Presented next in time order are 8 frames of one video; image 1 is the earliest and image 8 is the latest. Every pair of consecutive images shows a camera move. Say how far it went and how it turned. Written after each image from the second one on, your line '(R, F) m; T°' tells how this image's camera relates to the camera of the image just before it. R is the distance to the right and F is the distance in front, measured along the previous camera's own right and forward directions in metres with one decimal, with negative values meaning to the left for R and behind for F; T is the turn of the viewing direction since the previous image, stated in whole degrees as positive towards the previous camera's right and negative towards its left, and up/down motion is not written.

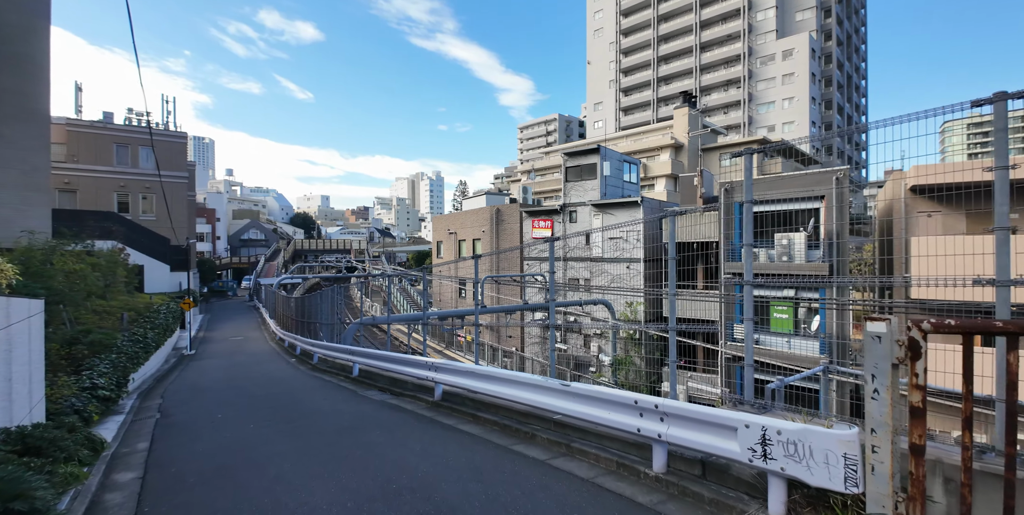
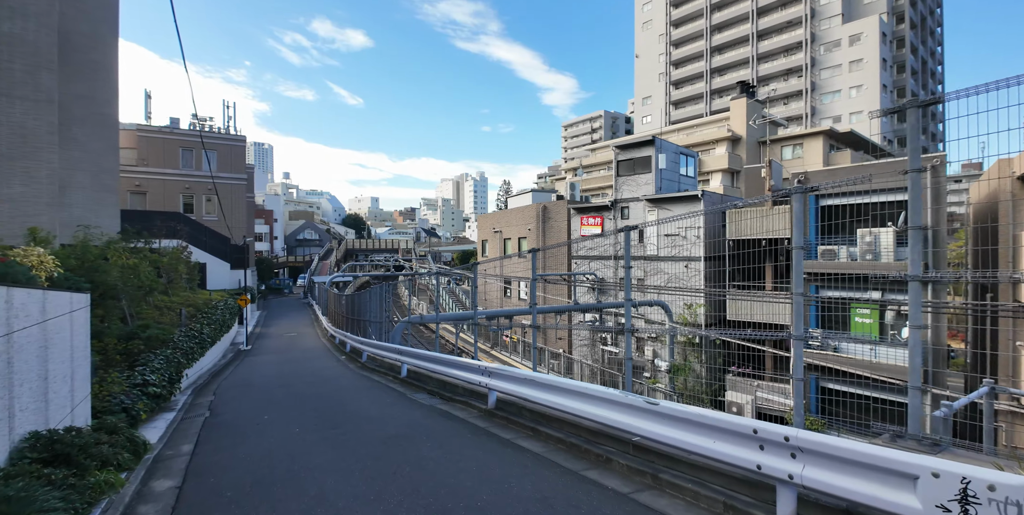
(-0.2, +0.6) m; -5°
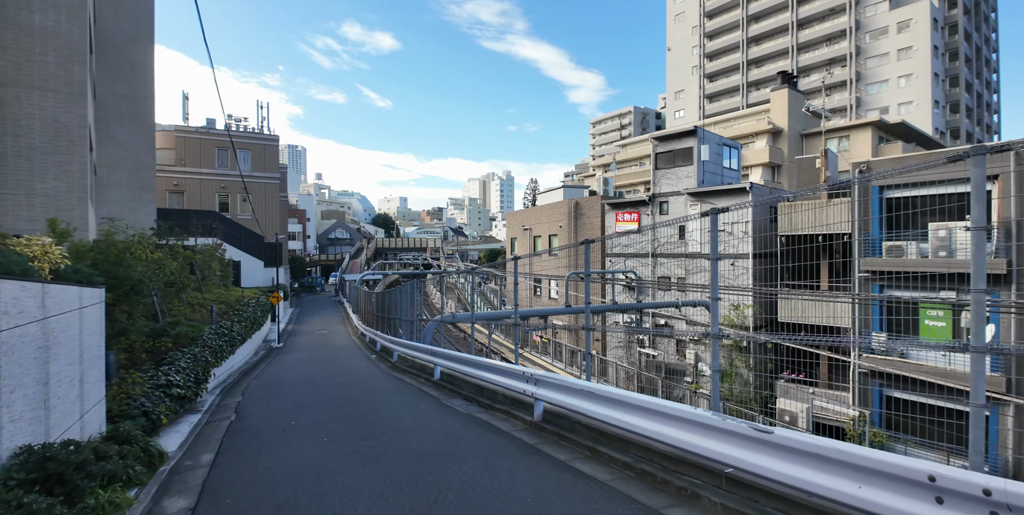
(-0.2, +0.6) m; -3°
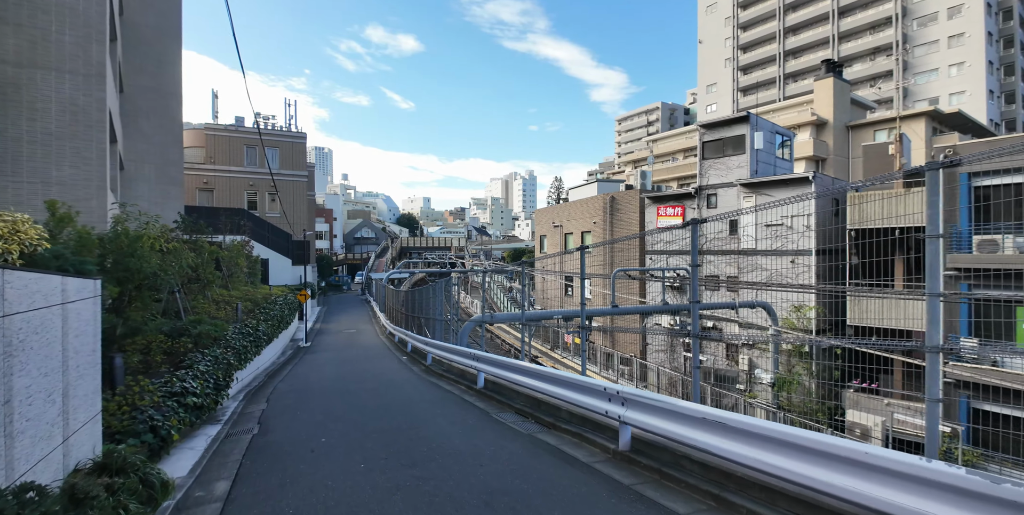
(-0.4, +0.9) m; -3°
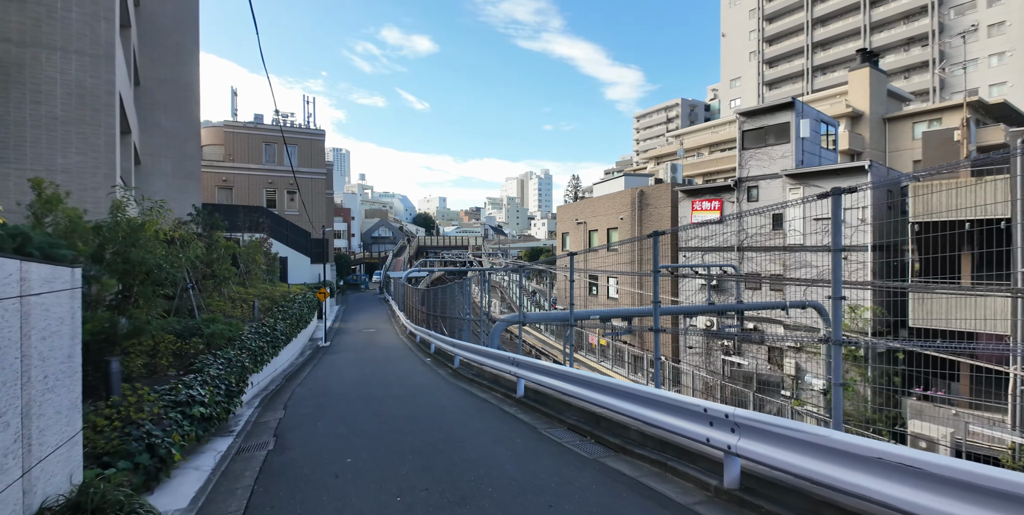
(-0.4, +0.7) m; -2°
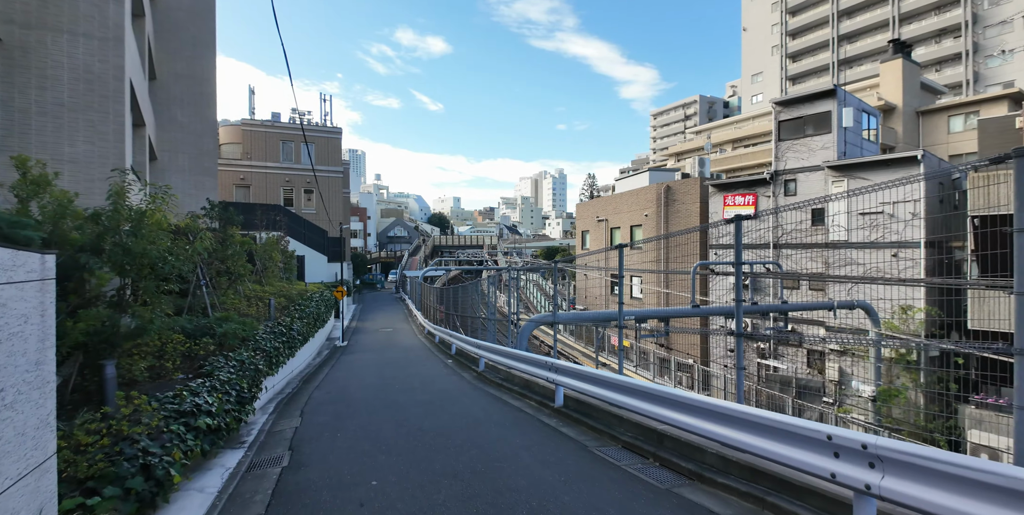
(-0.3, +0.5) m; -2°
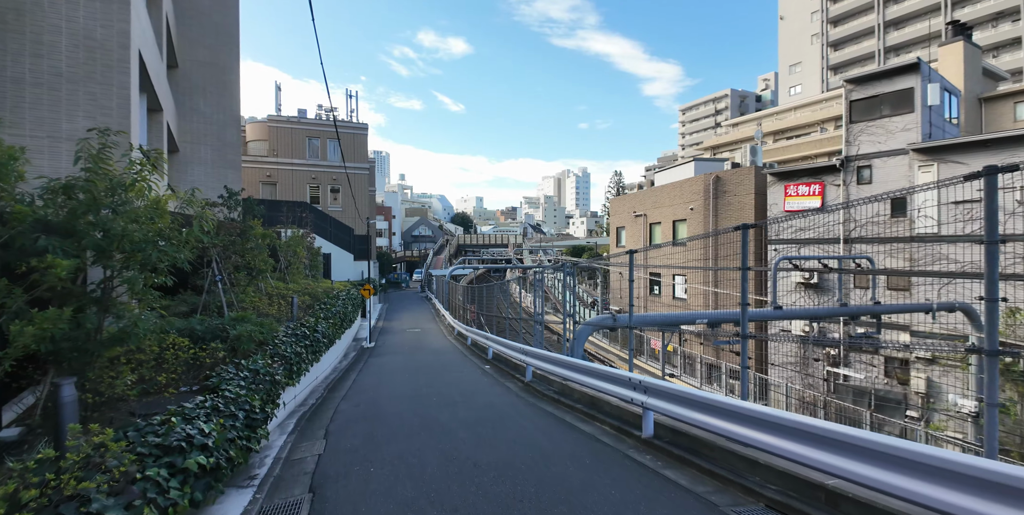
(-0.4, +1.0) m; -3°
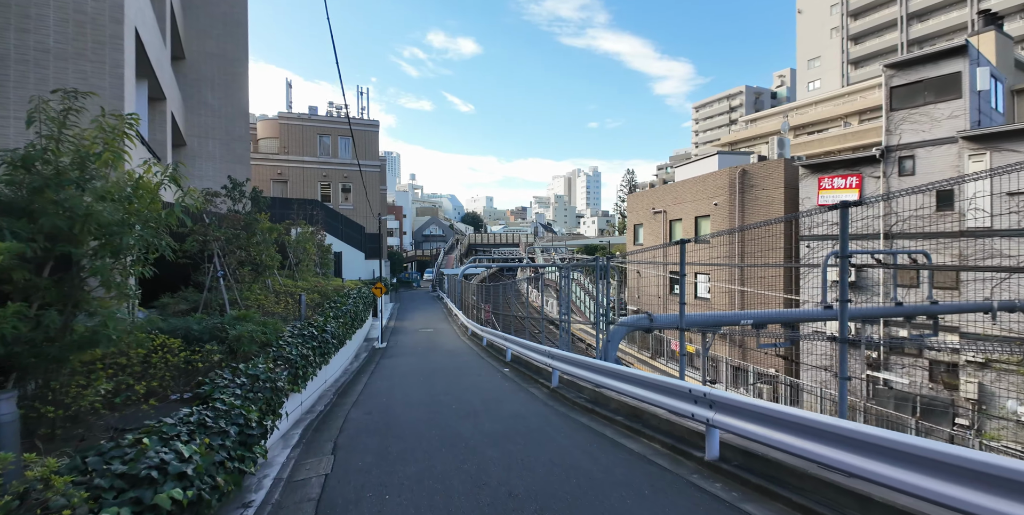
(-0.2, +0.6) m; -1°
